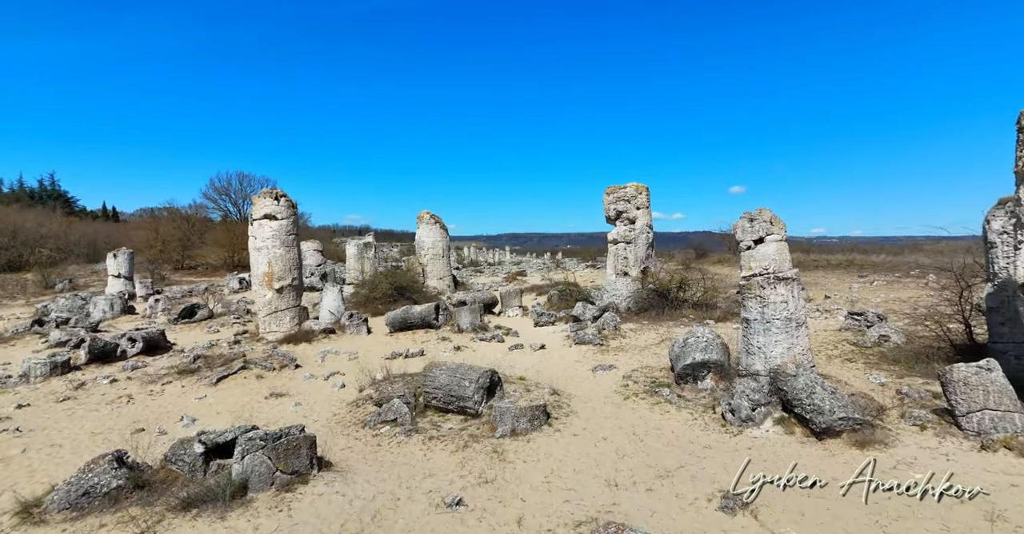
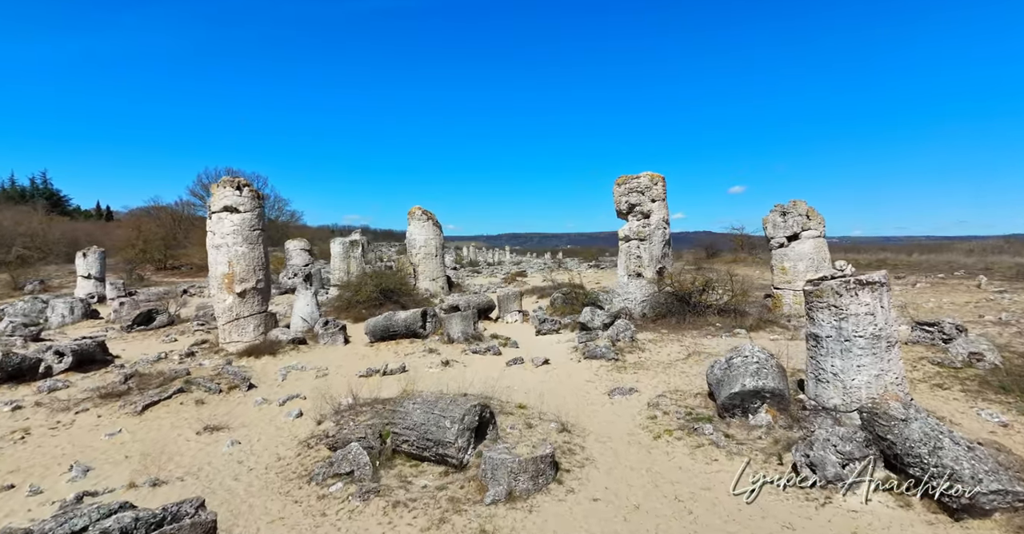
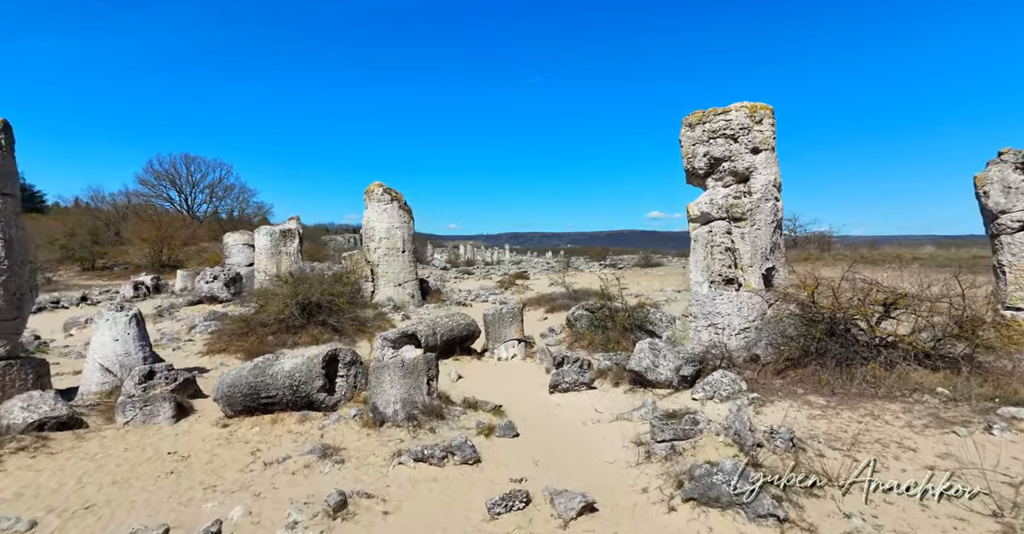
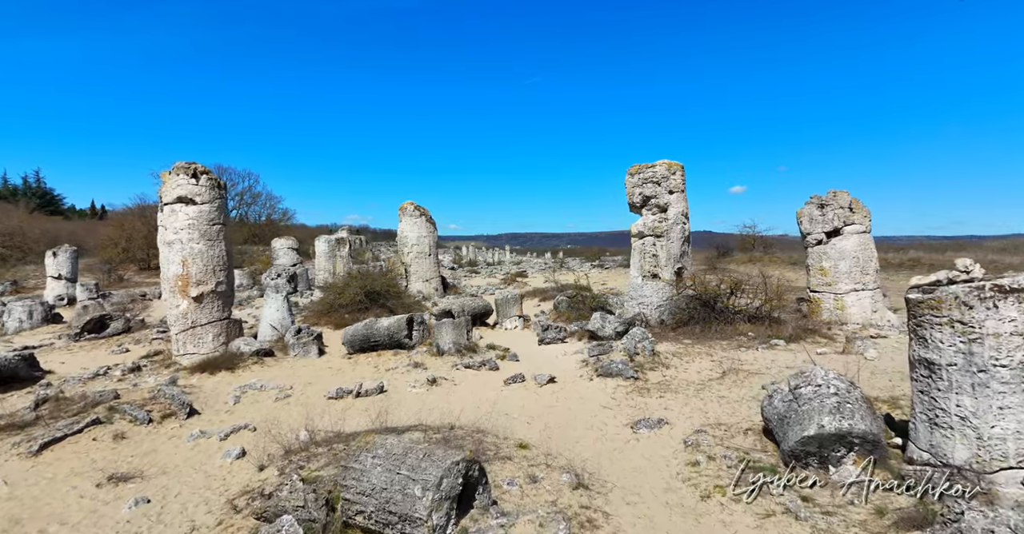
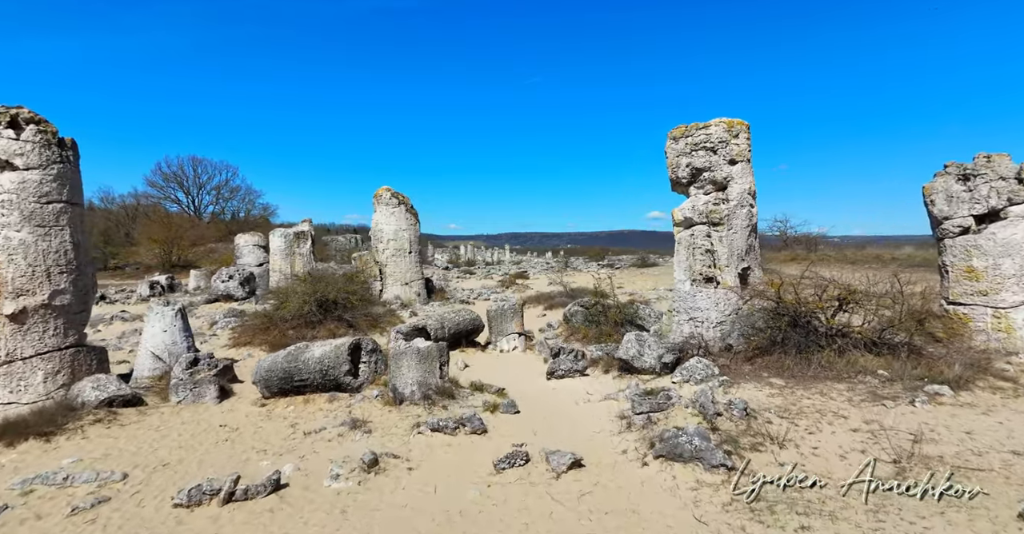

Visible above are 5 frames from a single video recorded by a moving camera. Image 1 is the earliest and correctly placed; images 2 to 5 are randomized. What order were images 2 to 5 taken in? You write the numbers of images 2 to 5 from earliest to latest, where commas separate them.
2, 4, 5, 3
